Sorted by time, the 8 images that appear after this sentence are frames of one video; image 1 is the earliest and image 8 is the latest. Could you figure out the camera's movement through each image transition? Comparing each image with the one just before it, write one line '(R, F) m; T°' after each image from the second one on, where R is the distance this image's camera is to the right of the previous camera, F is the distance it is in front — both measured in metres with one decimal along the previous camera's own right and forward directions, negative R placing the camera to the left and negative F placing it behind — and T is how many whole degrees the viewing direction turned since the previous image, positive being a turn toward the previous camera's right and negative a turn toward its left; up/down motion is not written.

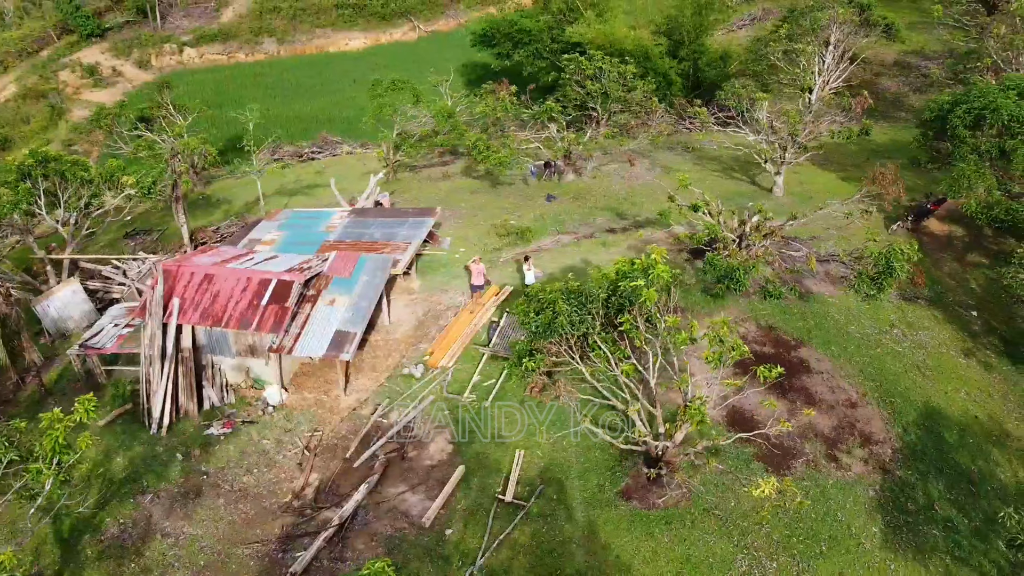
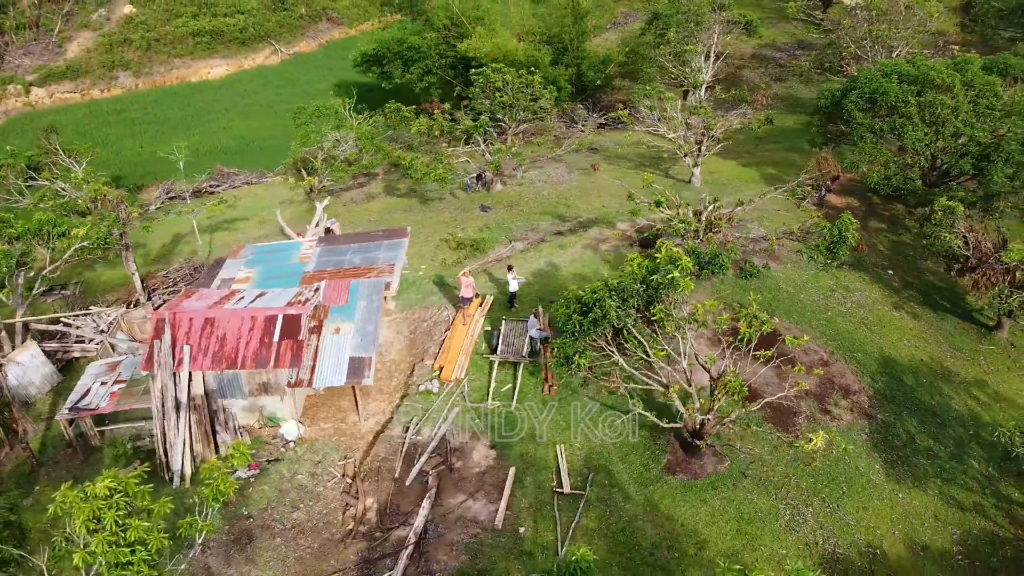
(-2.9, -0.5) m; +10°
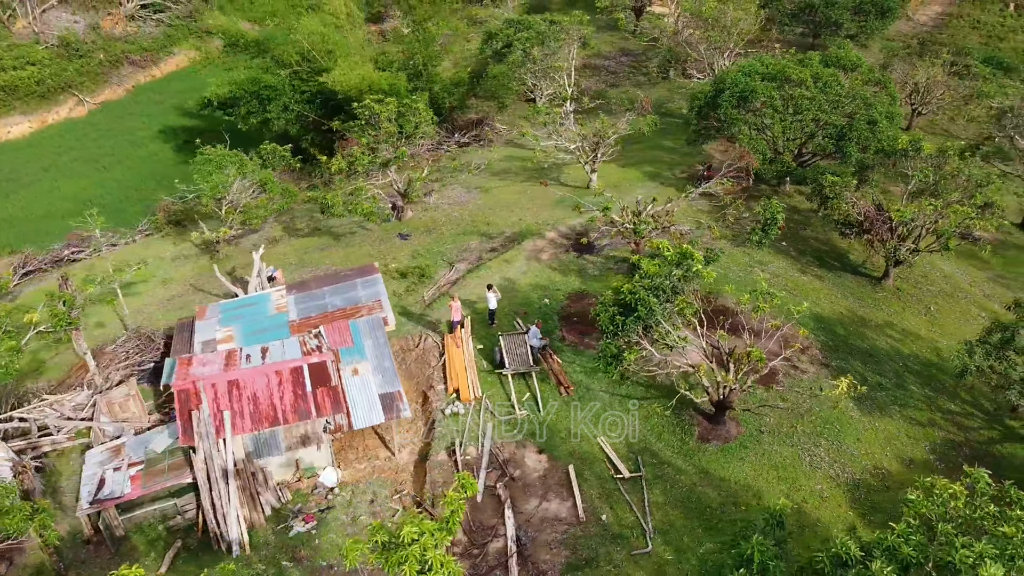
(-4.0, -0.6) m; +14°
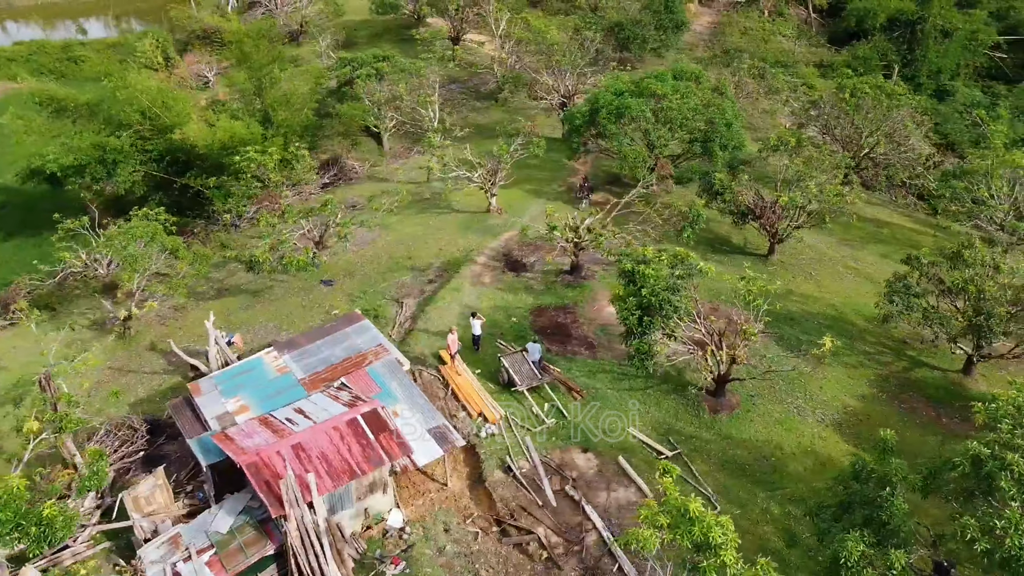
(-4.9, -0.7) m; +16°
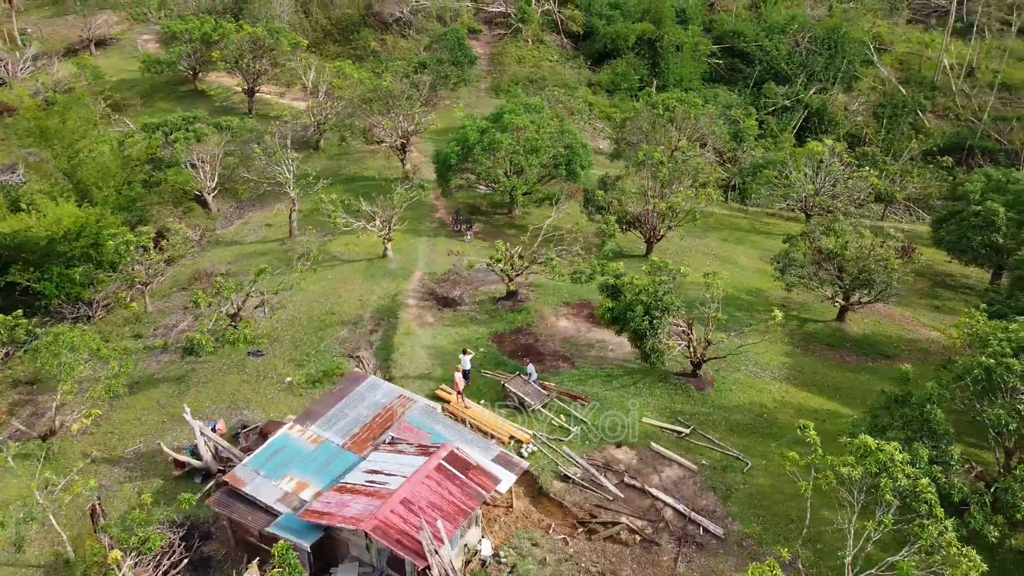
(-6.4, -0.7) m; +19°
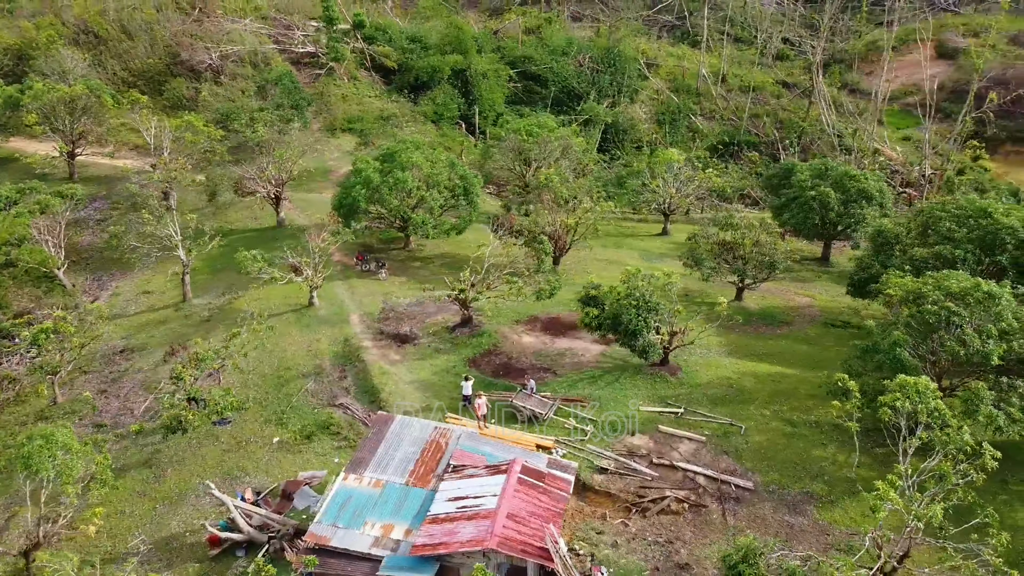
(-6.2, -0.9) m; +17°
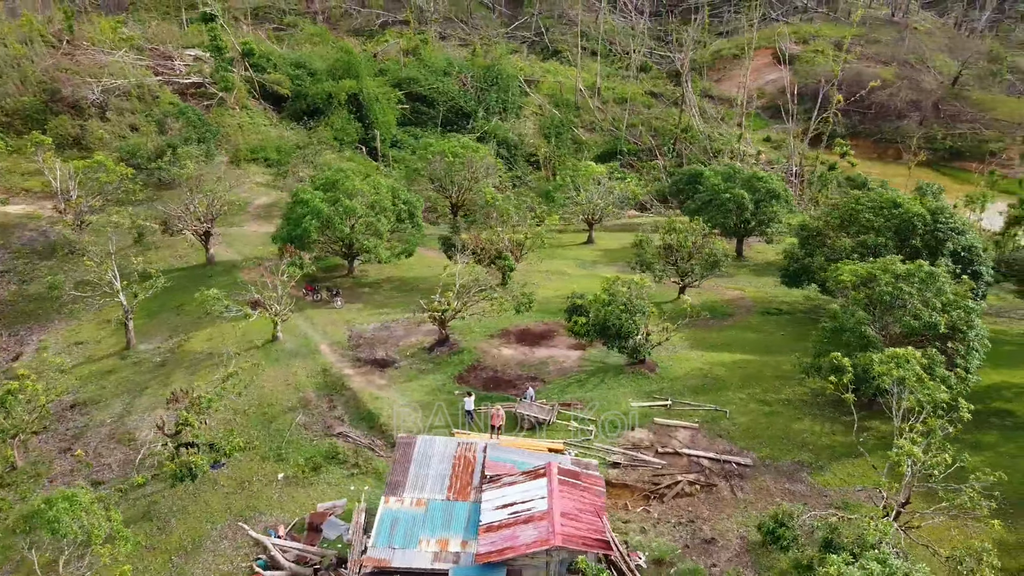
(-3.9, -0.9) m; +10°
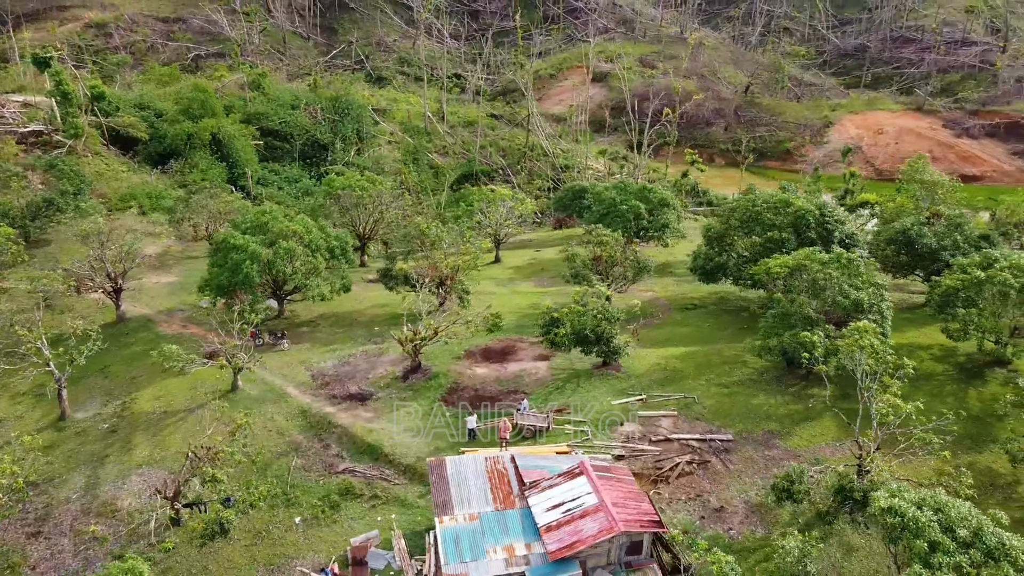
(-5.4, -1.1) m; +13°
